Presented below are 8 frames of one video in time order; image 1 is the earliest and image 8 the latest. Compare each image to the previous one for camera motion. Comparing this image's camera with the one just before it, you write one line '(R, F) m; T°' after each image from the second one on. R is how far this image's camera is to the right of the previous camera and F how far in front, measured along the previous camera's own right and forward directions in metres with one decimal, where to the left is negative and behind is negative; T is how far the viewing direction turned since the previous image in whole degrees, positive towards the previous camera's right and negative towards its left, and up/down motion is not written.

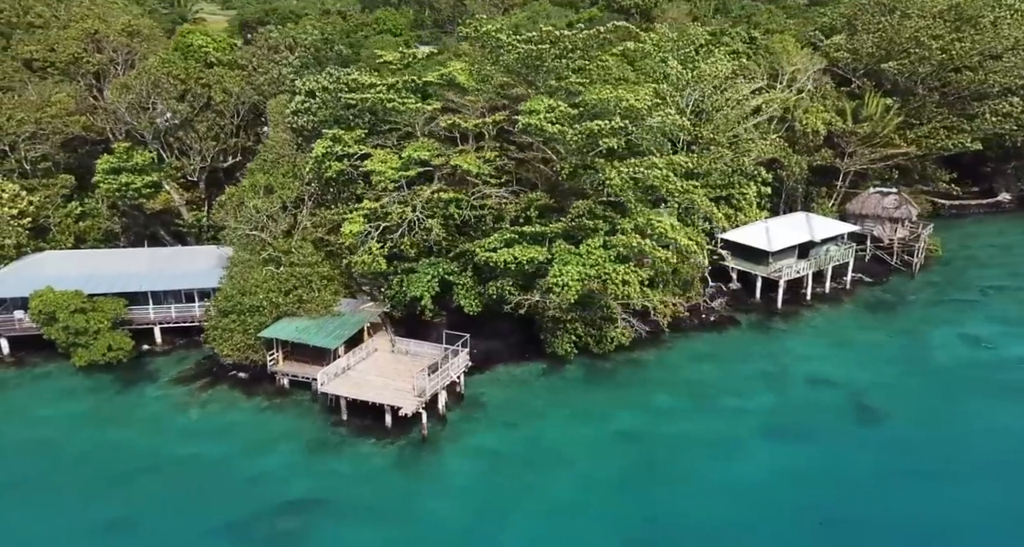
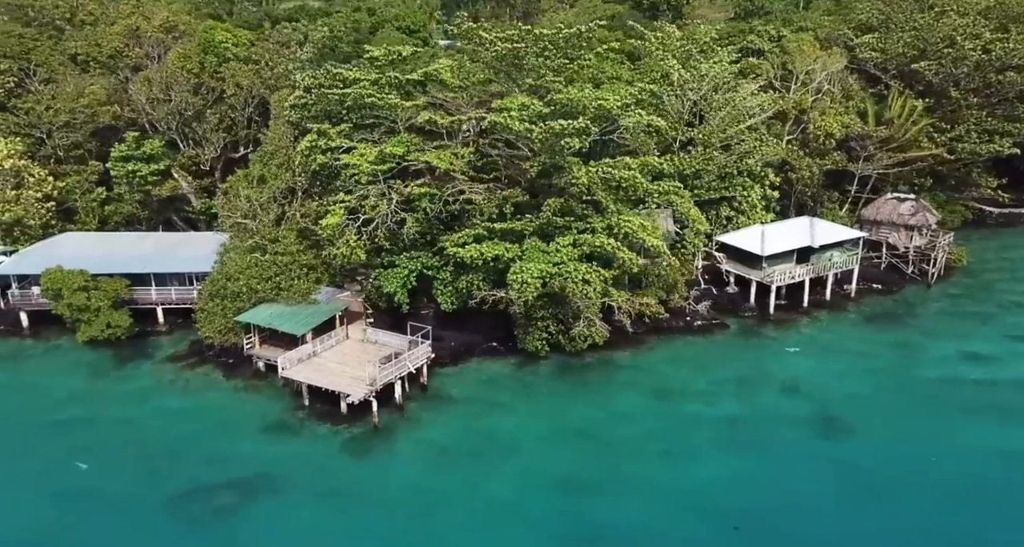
(+4.3, -0.1) m; -6°
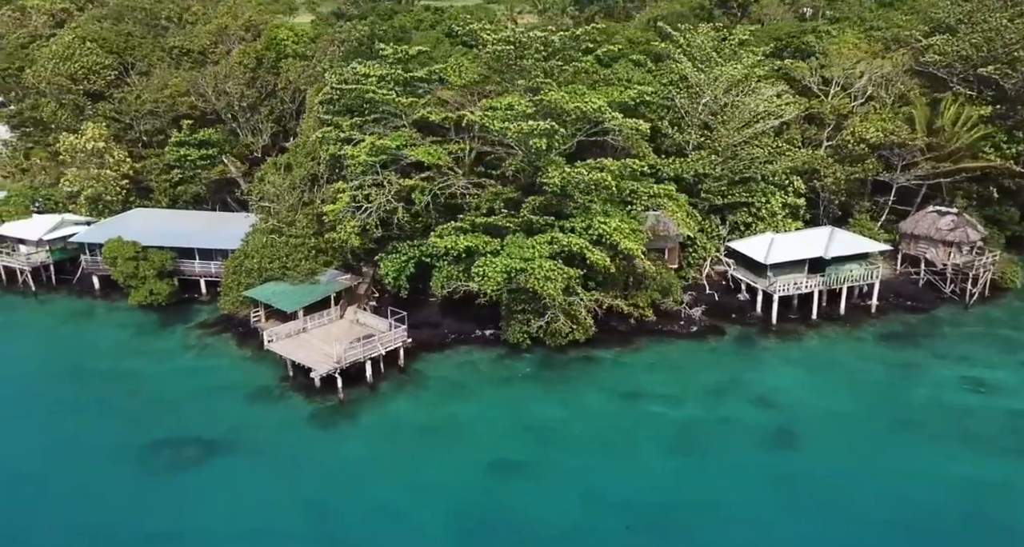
(+6.4, -0.6) m; -10°
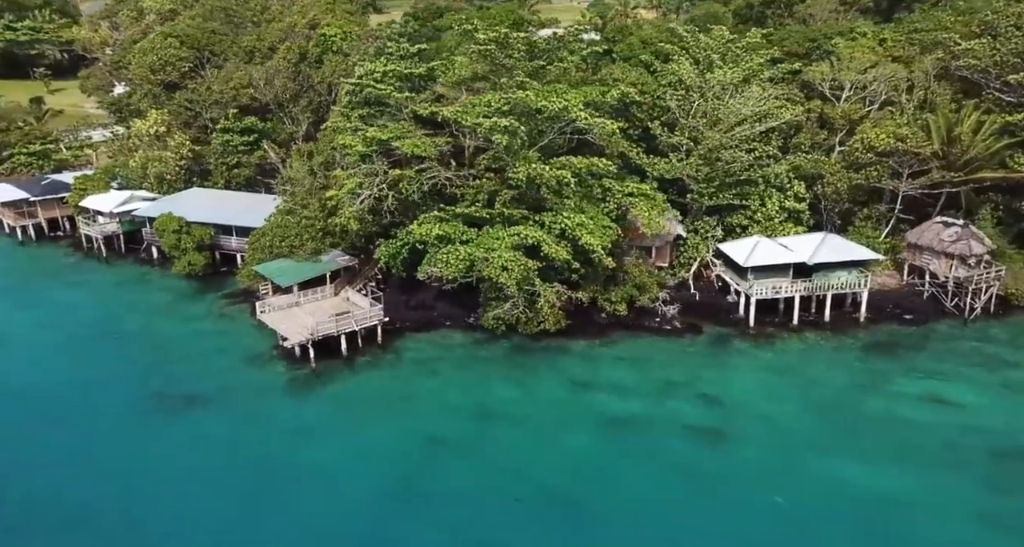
(+6.3, -1.4) m; -9°
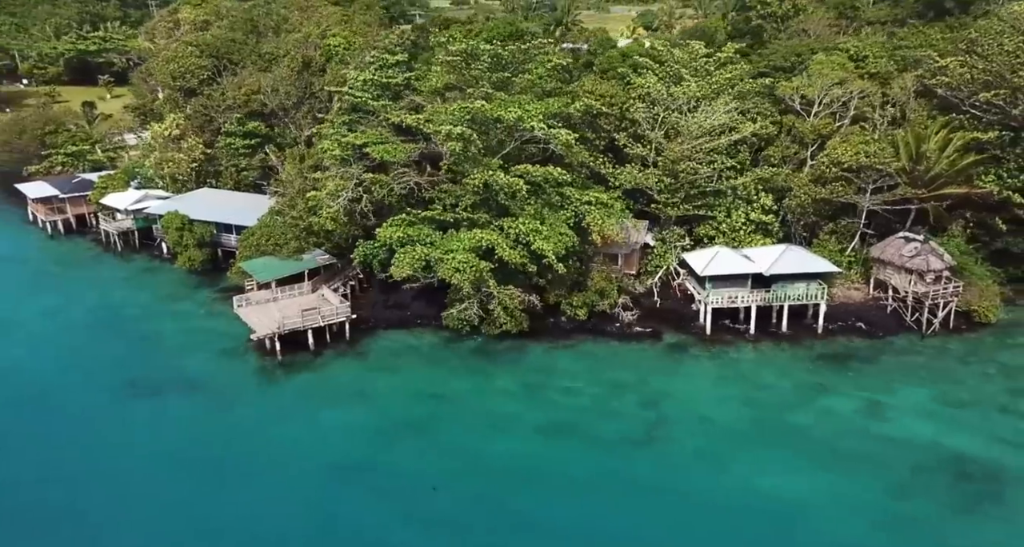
(+4.0, -1.4) m; -4°
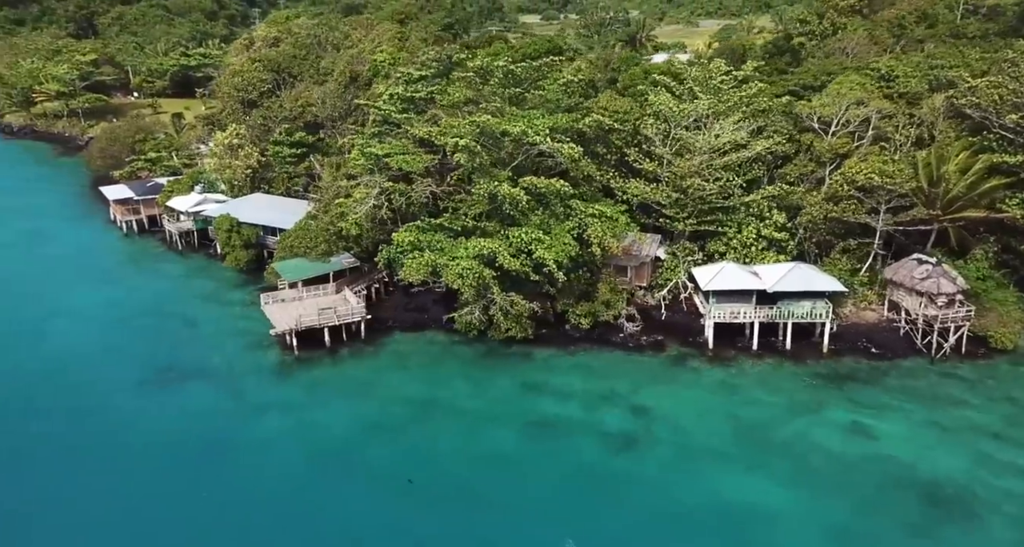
(+3.6, -1.2) m; -6°
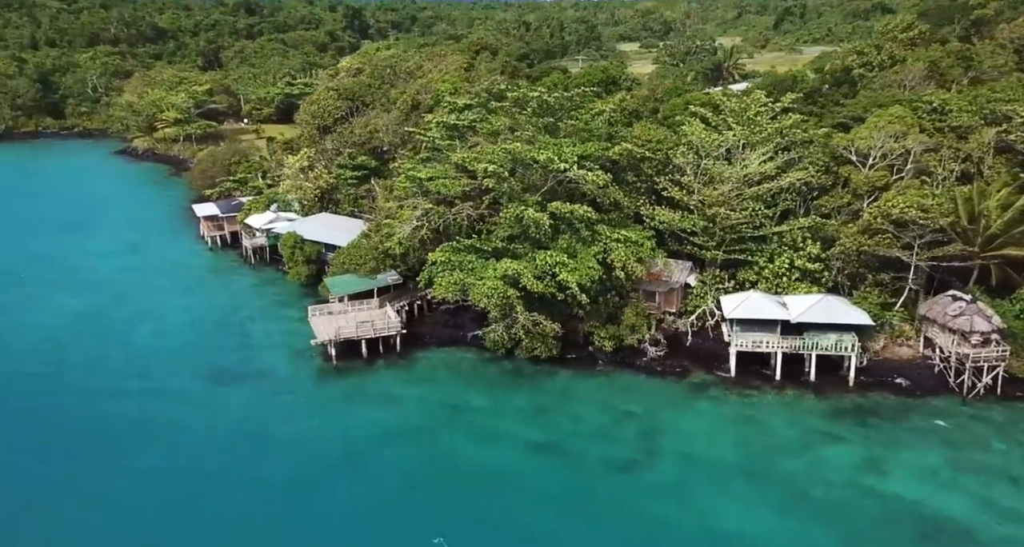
(+3.2, -1.3) m; -7°
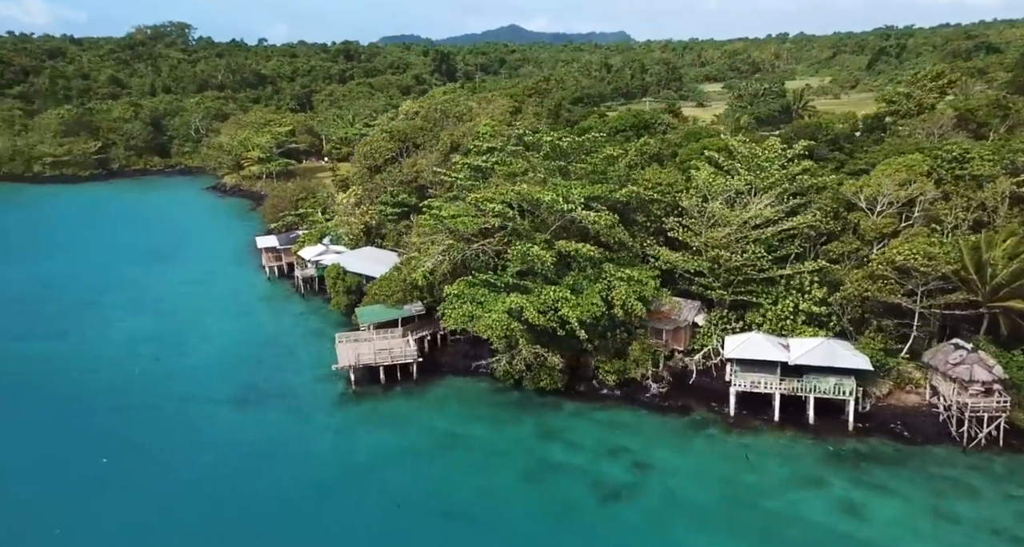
(+3.6, -1.7) m; -6°
